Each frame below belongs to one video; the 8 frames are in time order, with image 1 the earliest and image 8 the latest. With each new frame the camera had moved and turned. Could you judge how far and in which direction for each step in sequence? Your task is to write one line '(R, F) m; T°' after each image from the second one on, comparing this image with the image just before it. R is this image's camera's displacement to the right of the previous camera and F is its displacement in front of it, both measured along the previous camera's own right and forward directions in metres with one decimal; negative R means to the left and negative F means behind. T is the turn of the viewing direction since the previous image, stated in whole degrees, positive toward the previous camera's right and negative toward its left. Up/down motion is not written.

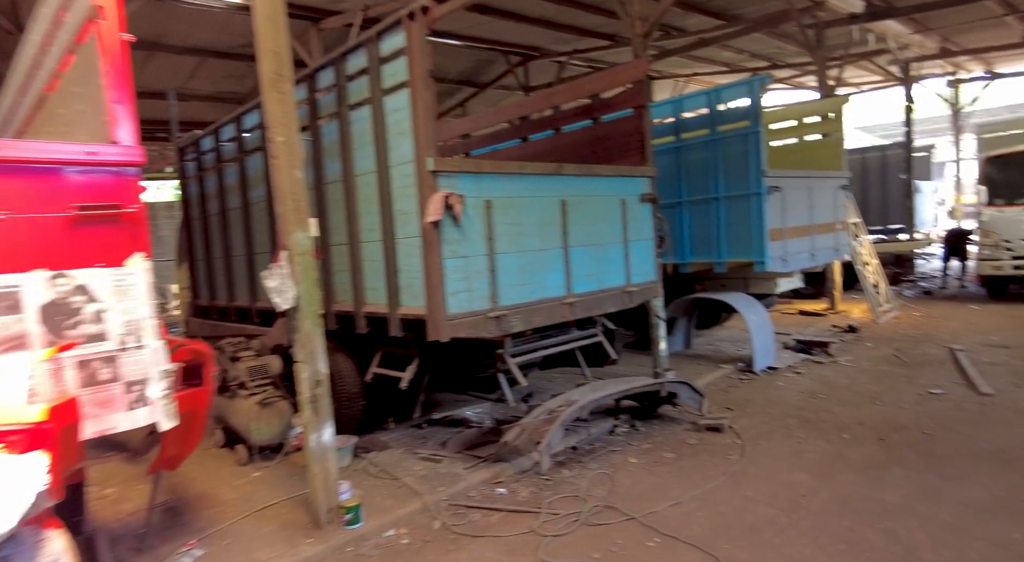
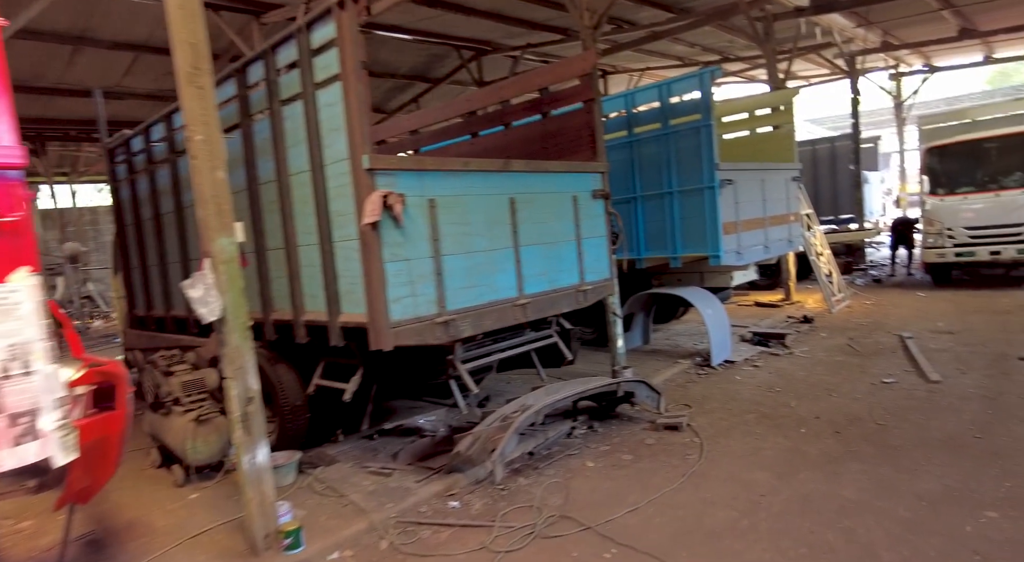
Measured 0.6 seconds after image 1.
(+0.1, +0.2) m; +3°
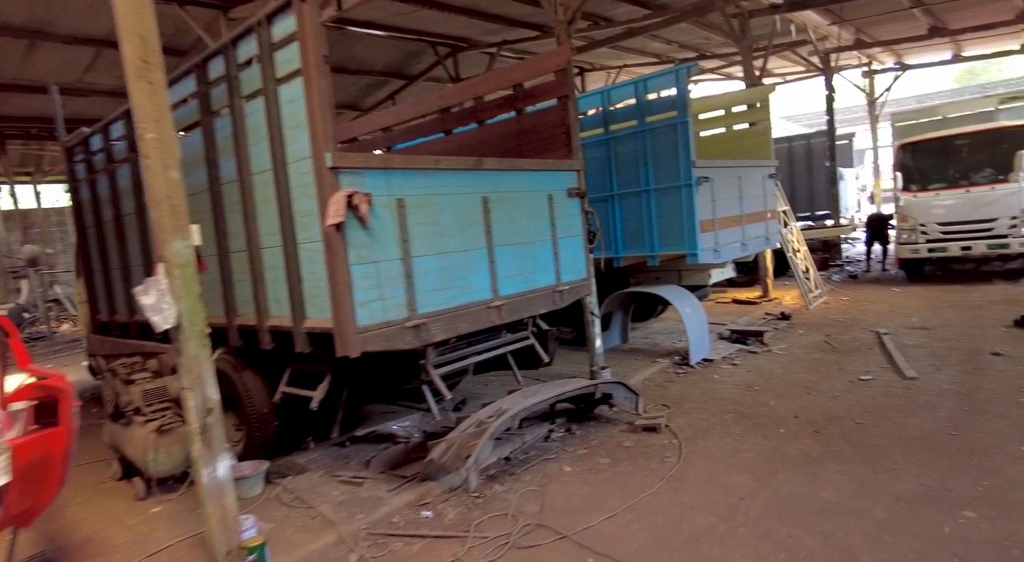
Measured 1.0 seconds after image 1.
(+0.1, +0.1) m; +2°
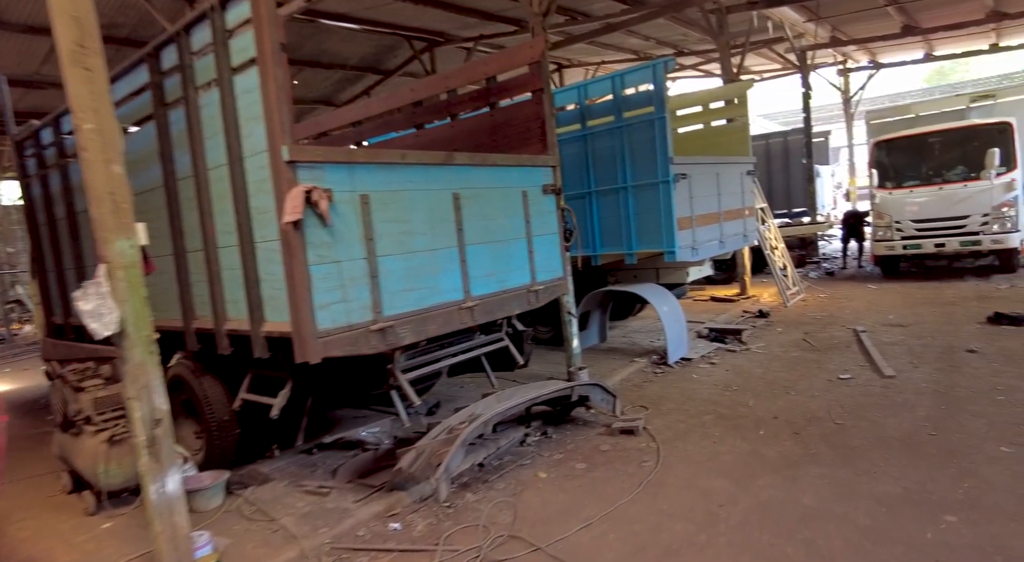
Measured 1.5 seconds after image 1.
(+0.1, +0.2) m; +2°
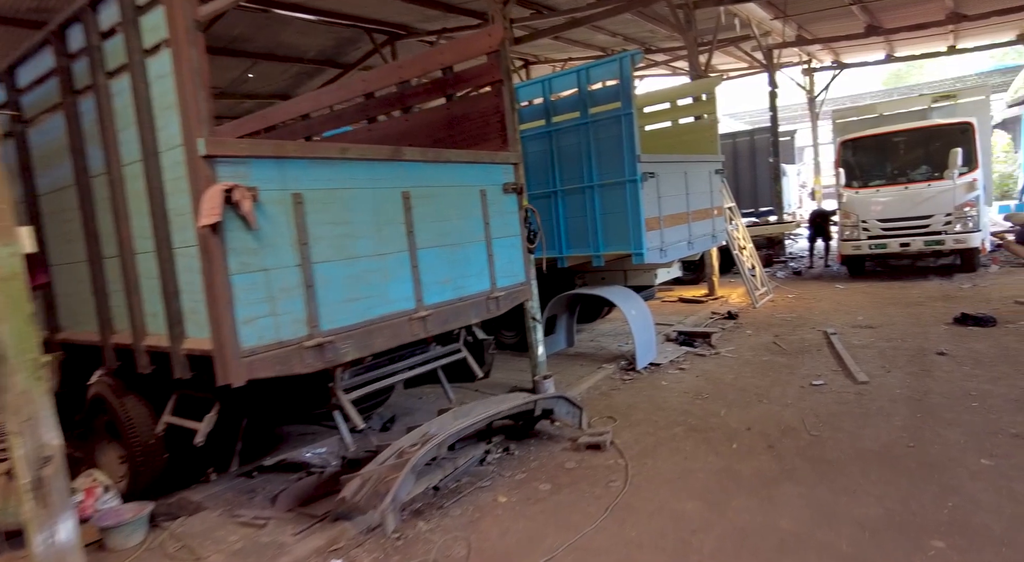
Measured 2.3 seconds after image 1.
(+0.1, +0.3) m; +3°
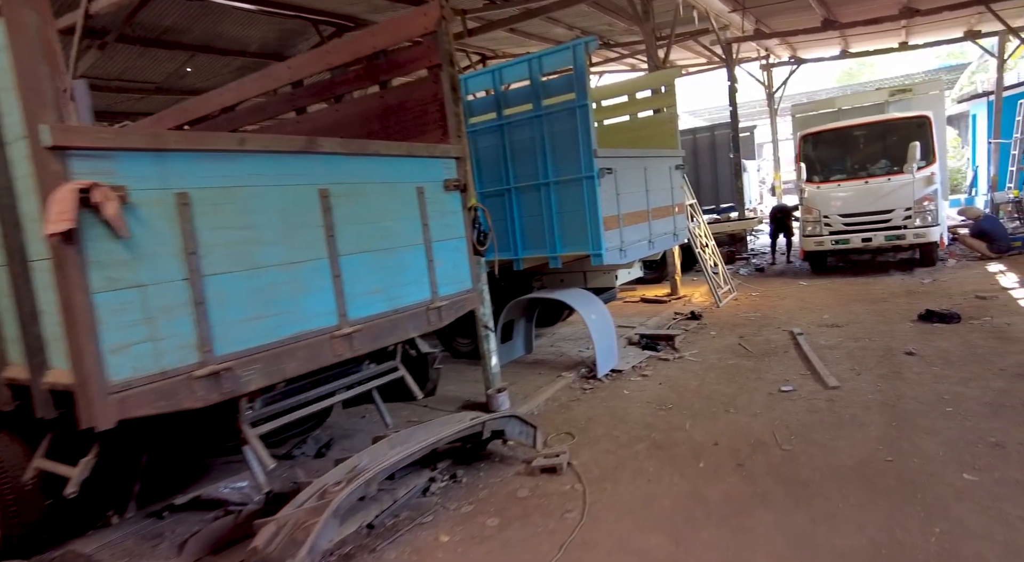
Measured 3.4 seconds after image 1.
(+0.1, +0.5) m; +3°
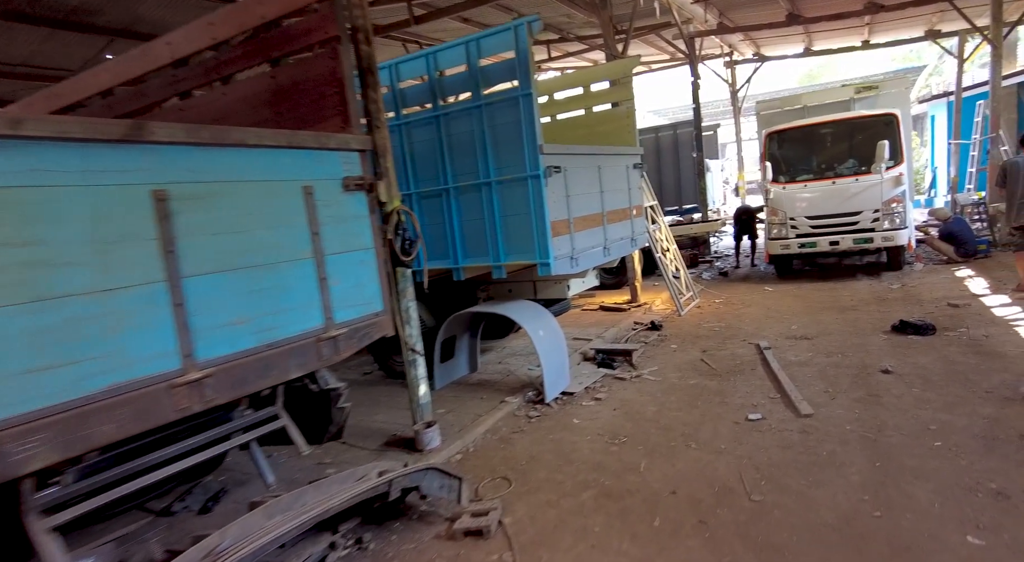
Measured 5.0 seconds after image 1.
(+0.3, +0.7) m; +3°
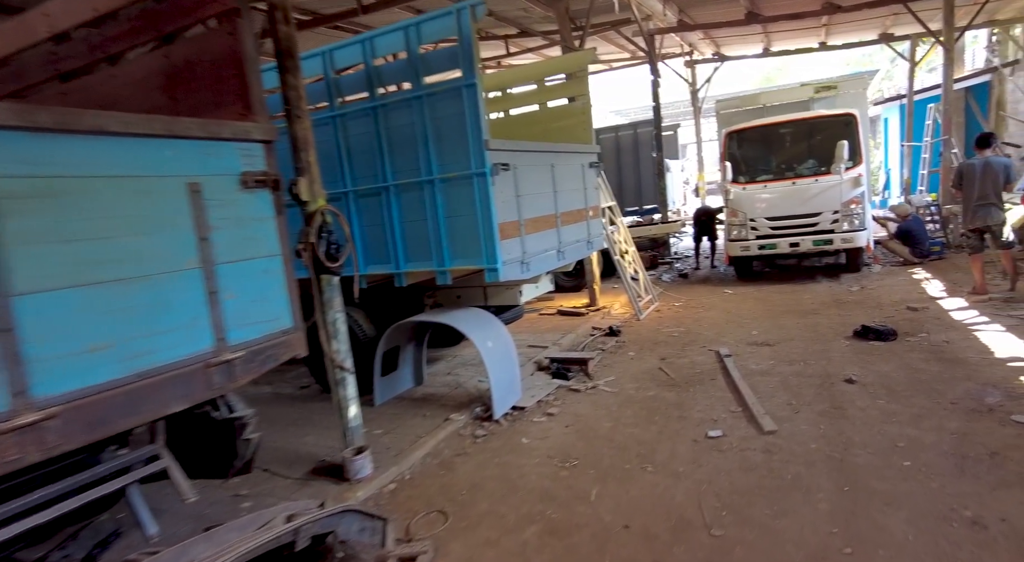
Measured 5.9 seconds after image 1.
(+0.2, +0.4) m; +3°
